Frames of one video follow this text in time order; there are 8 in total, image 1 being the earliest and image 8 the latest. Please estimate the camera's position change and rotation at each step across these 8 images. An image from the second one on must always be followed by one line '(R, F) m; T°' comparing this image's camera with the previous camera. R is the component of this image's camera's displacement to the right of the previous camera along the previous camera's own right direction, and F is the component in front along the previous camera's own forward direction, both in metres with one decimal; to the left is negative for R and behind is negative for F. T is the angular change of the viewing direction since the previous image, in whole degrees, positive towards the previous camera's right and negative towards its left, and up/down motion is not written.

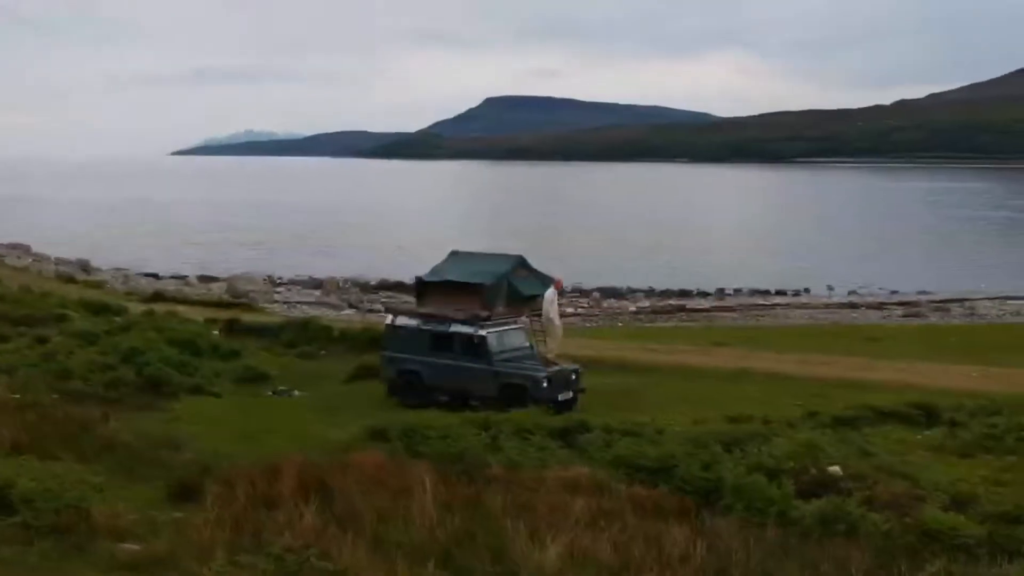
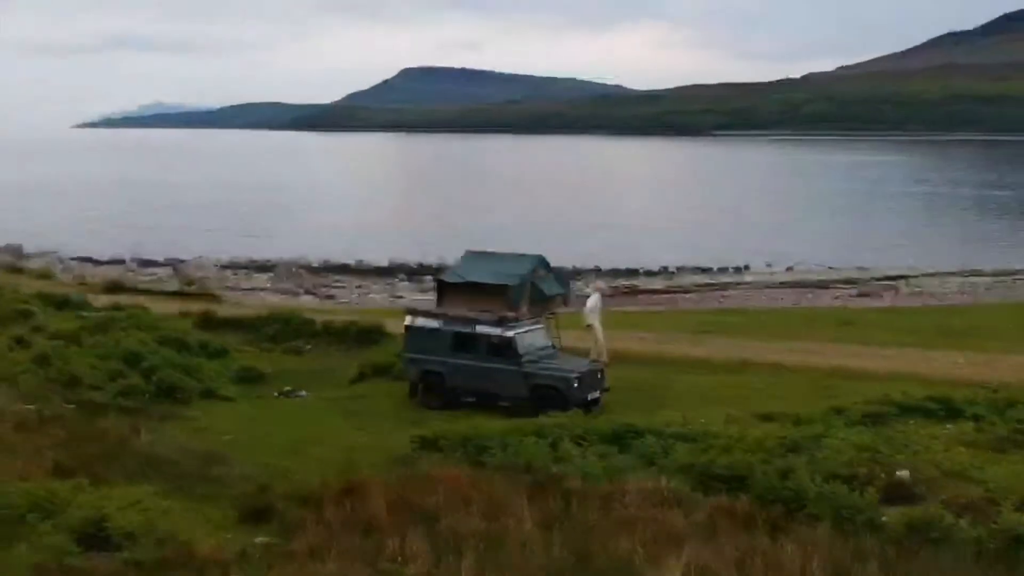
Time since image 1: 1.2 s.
(-2.2, 0.0) m; +5°
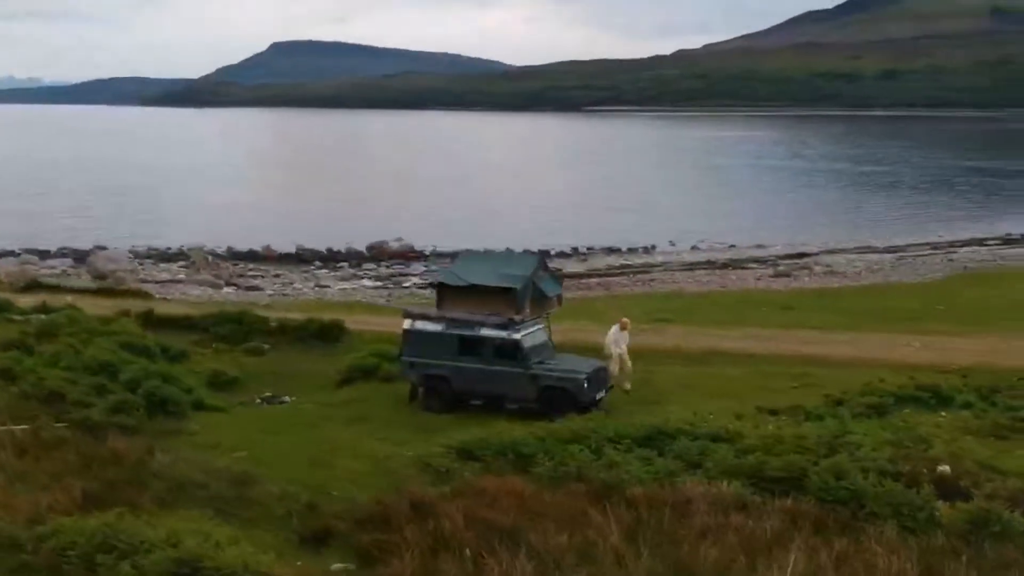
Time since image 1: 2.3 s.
(-2.5, +0.2) m; +7°
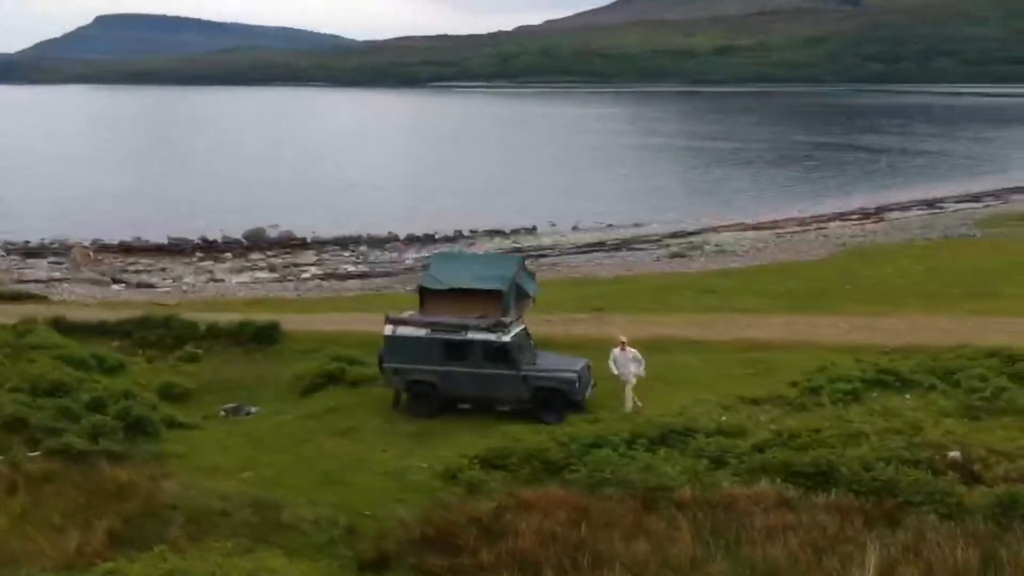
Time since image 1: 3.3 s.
(-2.8, +0.3) m; +9°
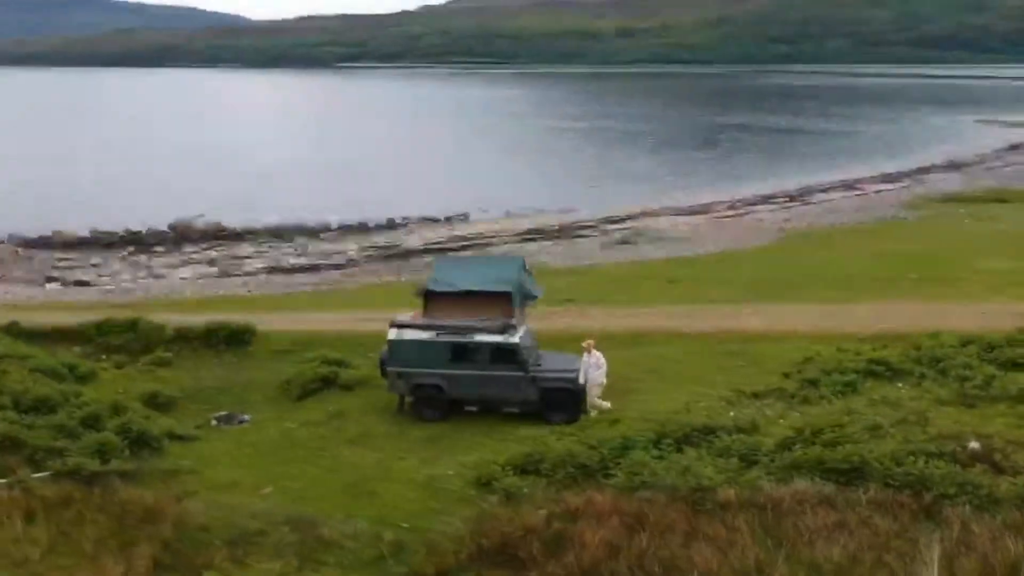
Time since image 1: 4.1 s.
(-1.9, +0.2) m; +5°
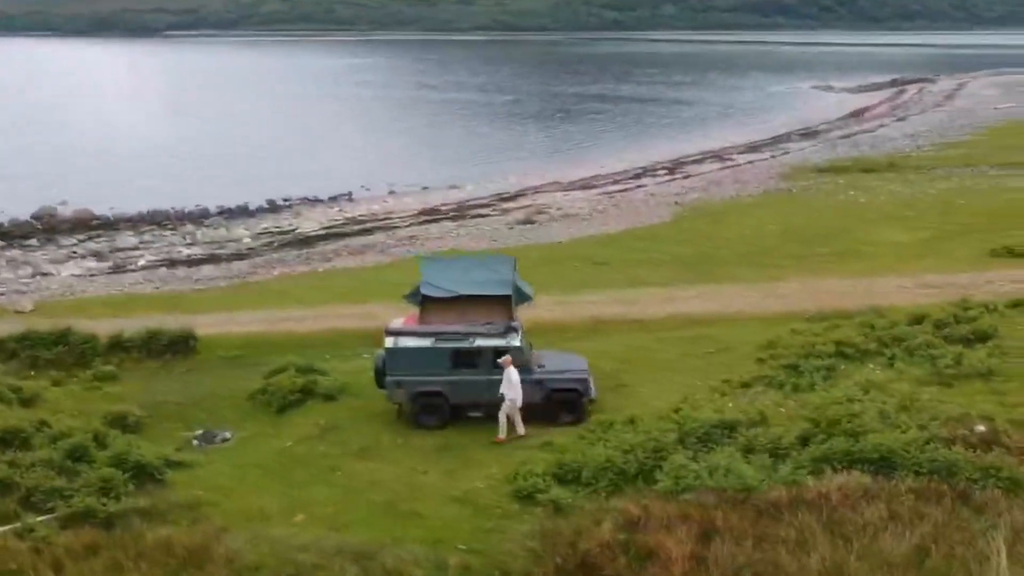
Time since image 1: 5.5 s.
(-2.9, +0.5) m; +9°
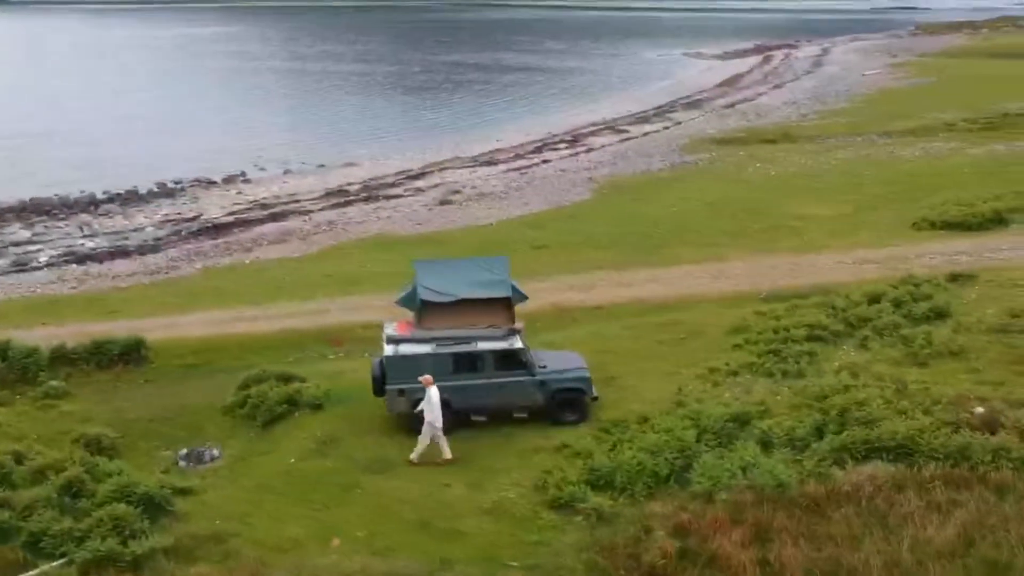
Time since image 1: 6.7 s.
(-2.4, +0.5) m; +7°
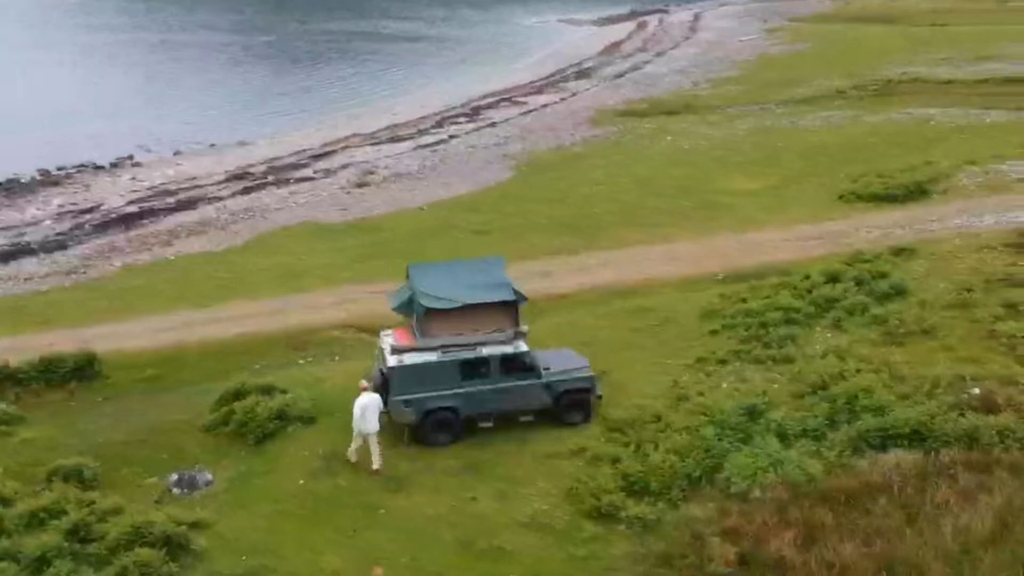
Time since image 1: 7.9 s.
(-2.4, +0.6) m; +7°
